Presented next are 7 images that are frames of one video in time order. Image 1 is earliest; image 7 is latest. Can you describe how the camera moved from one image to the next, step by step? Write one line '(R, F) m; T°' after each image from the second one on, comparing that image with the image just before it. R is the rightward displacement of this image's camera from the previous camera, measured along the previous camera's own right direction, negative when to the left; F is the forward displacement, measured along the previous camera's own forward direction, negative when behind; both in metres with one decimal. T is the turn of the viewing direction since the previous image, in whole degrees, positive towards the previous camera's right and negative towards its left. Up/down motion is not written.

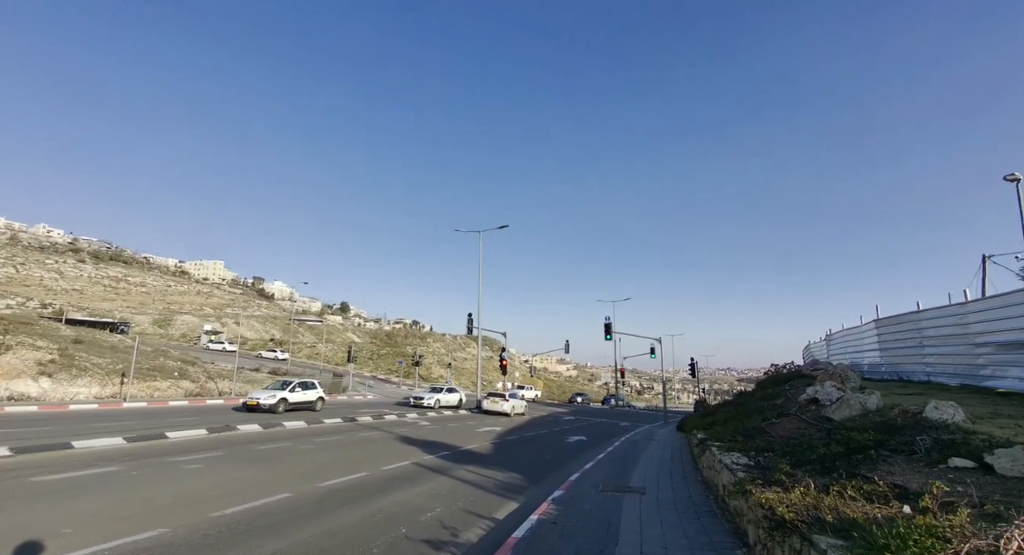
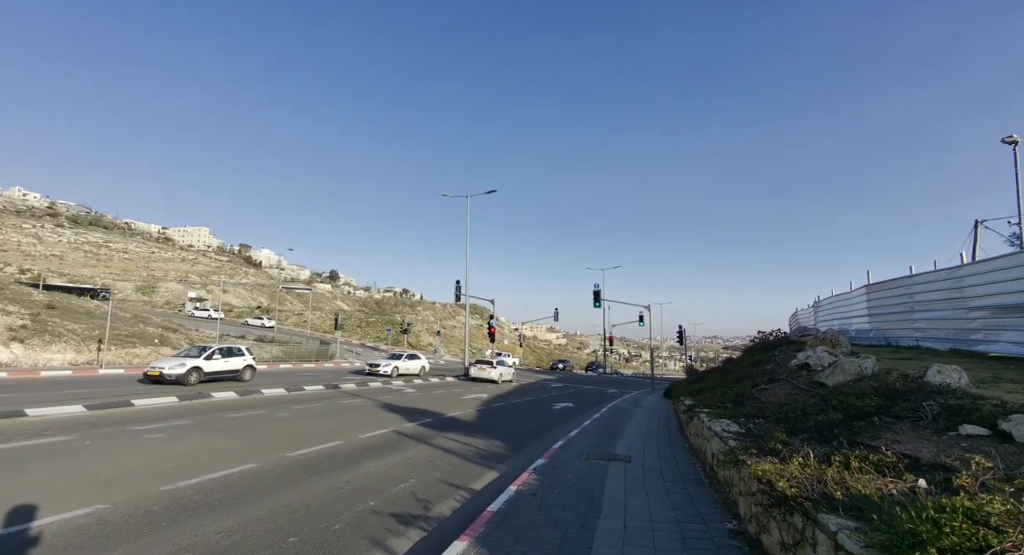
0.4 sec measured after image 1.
(+0.2, +0.6) m; +1°
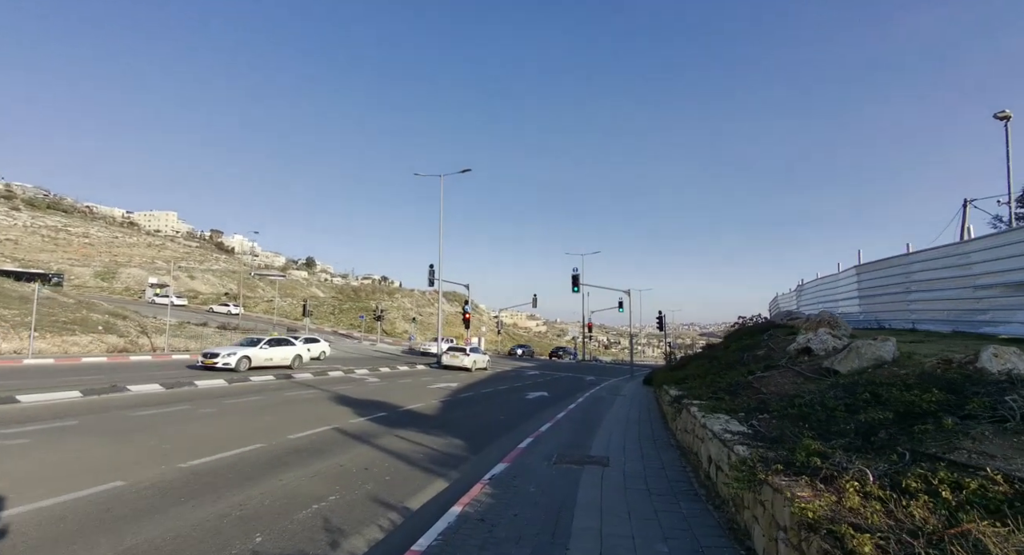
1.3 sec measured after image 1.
(+0.4, +1.7) m; +2°
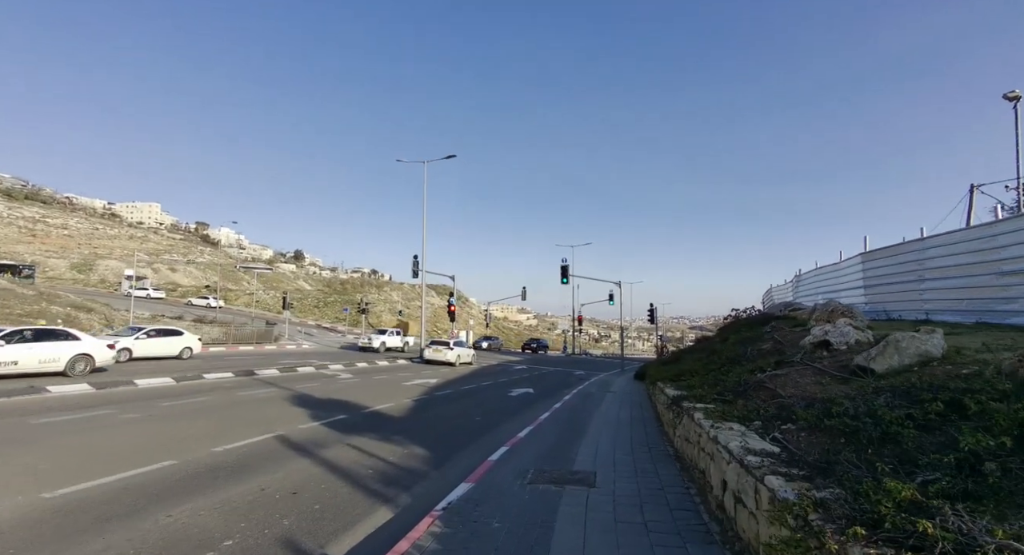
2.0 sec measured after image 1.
(+0.3, +1.5) m; +1°
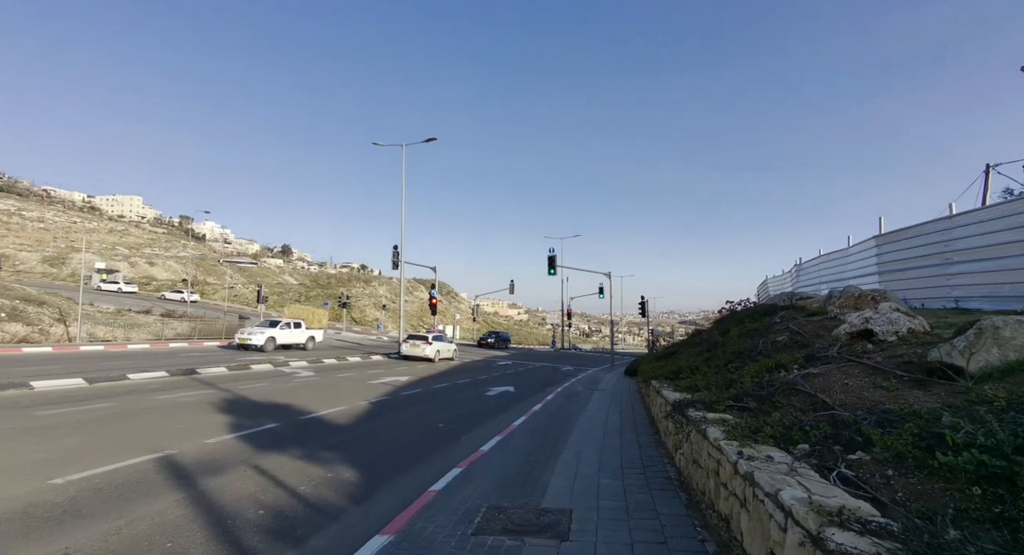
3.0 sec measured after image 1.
(+0.5, +2.0) m; +1°
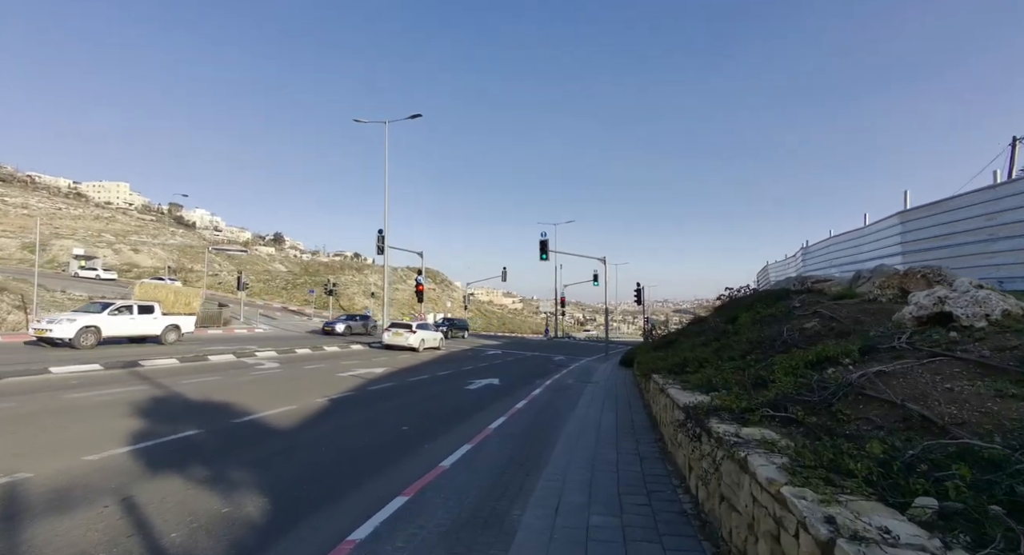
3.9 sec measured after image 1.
(+0.3, +1.7) m; +1°
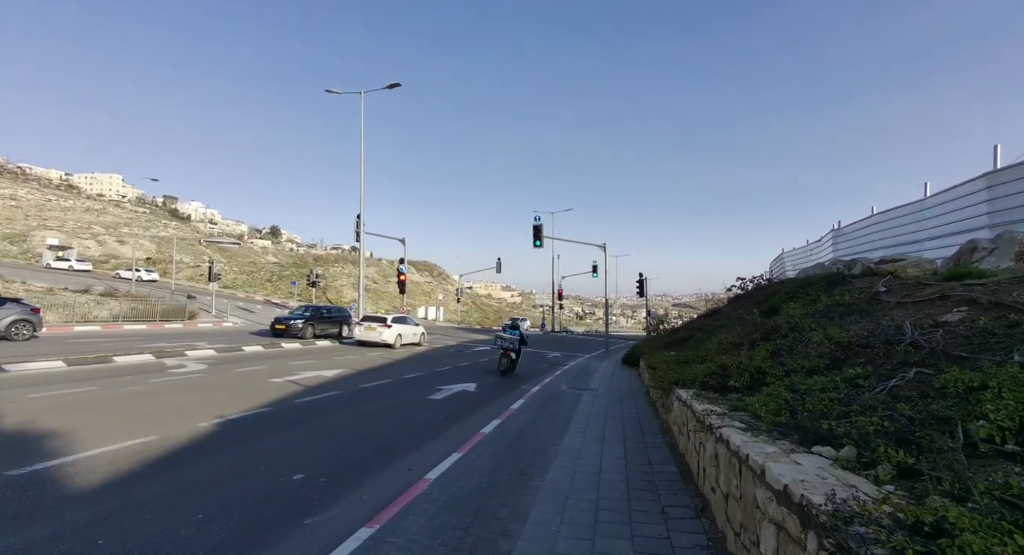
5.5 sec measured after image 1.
(+0.6, +3.3) m; 0°
